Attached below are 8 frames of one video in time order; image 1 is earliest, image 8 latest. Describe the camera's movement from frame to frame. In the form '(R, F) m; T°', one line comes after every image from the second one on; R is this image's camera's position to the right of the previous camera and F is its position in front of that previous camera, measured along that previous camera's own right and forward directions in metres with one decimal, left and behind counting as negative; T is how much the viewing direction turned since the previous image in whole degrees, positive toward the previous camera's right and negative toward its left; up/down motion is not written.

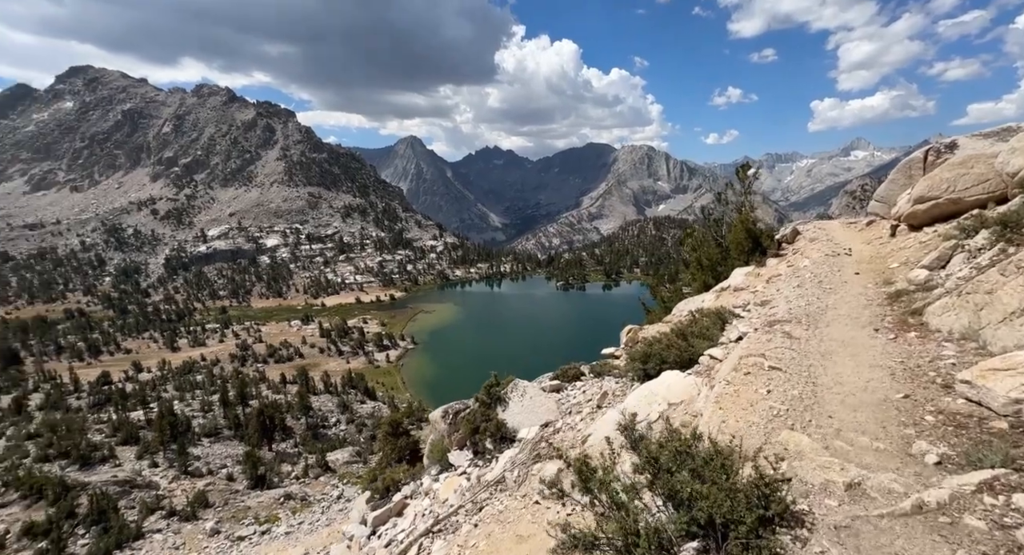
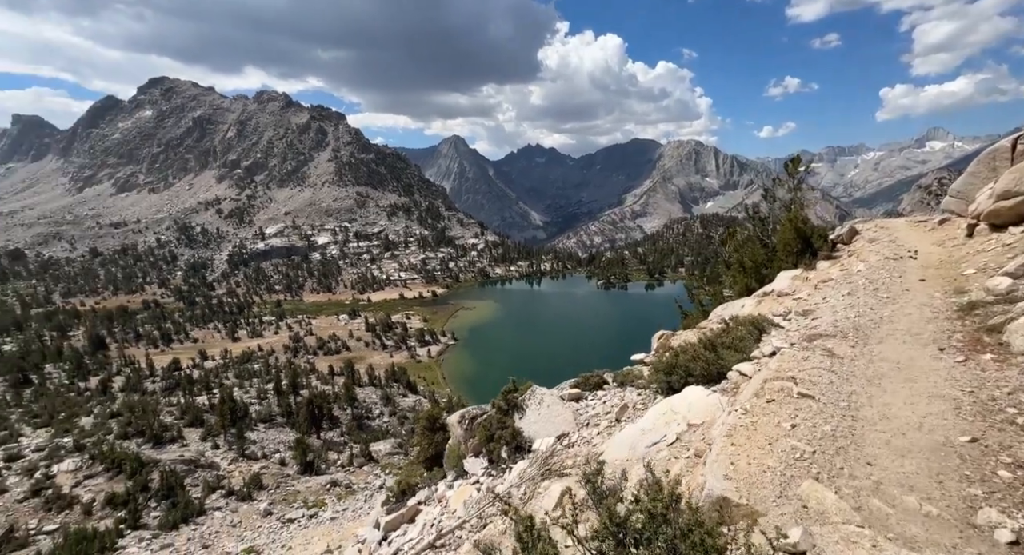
(+1.1, +1.3) m; -5°
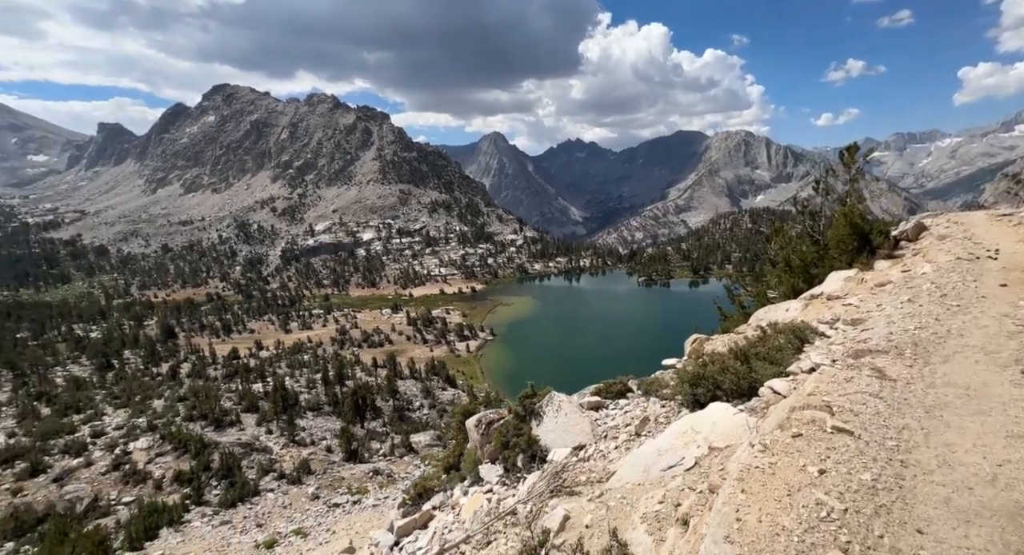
(+1.0, +1.3) m; -5°
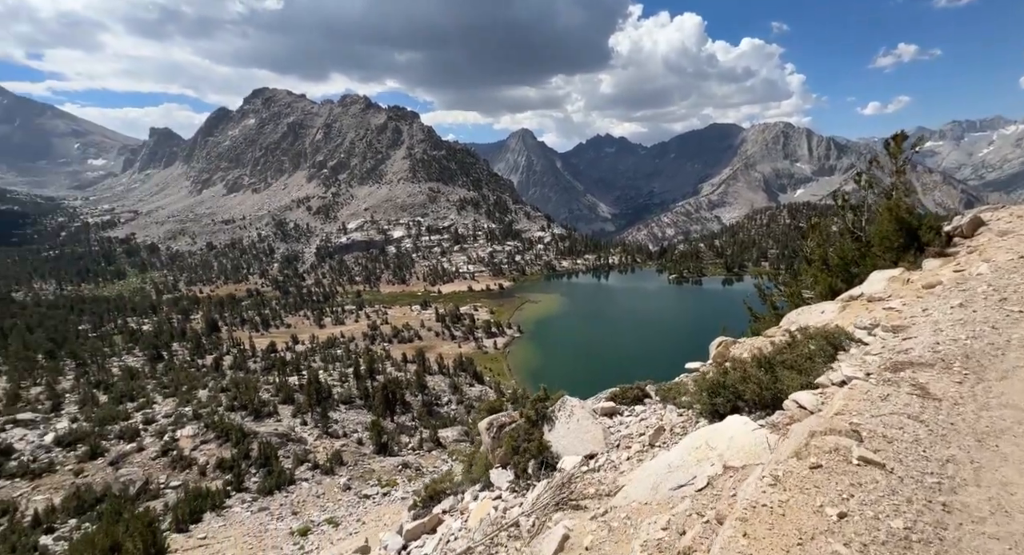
(+0.7, +0.9) m; -3°
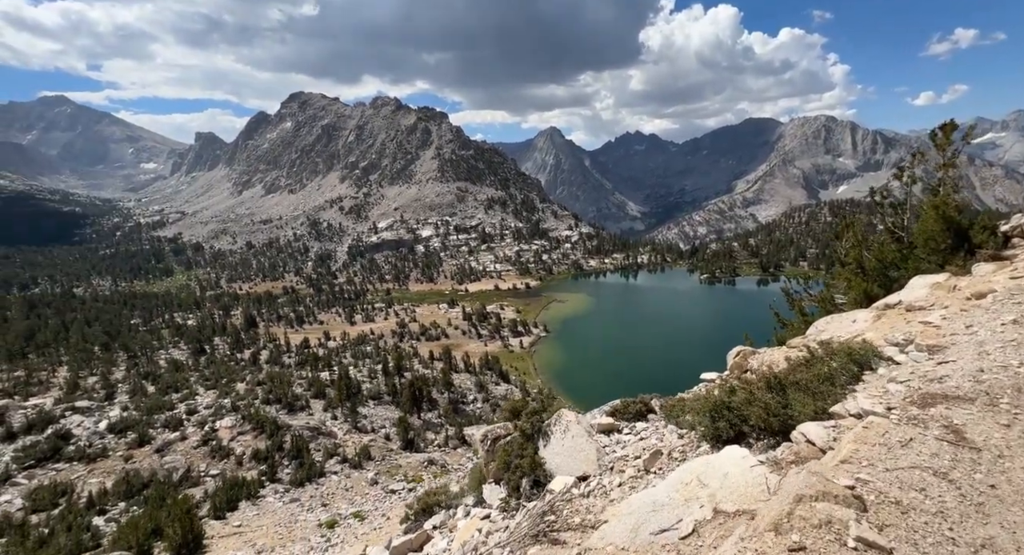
(+1.0, +1.1) m; -3°
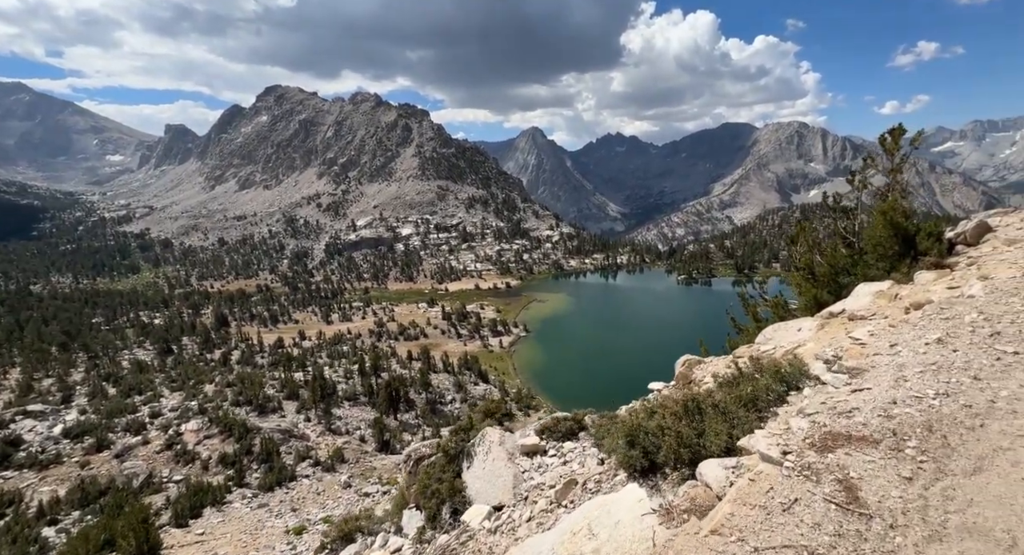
(-0.7, -0.4) m; +2°
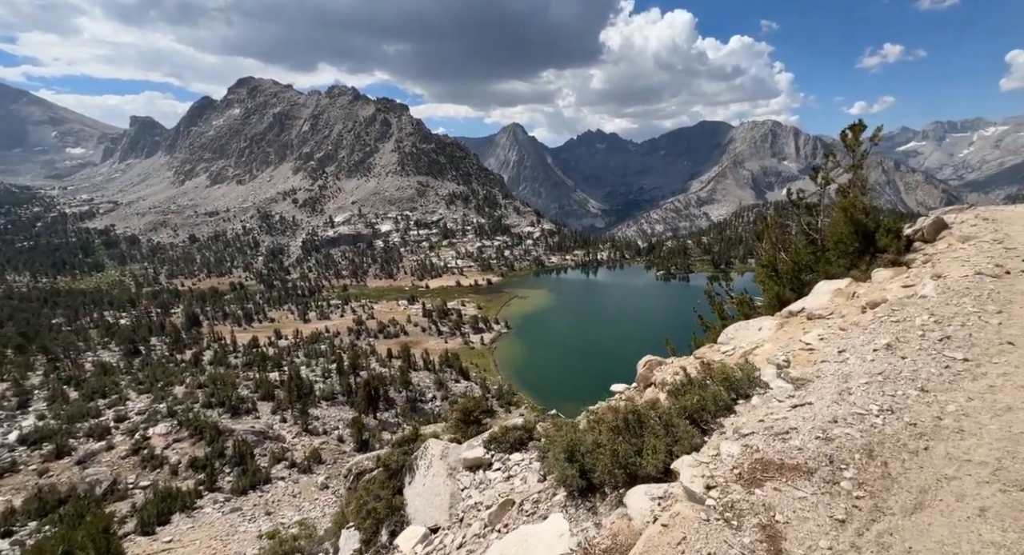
(-0.6, -0.2) m; +2°
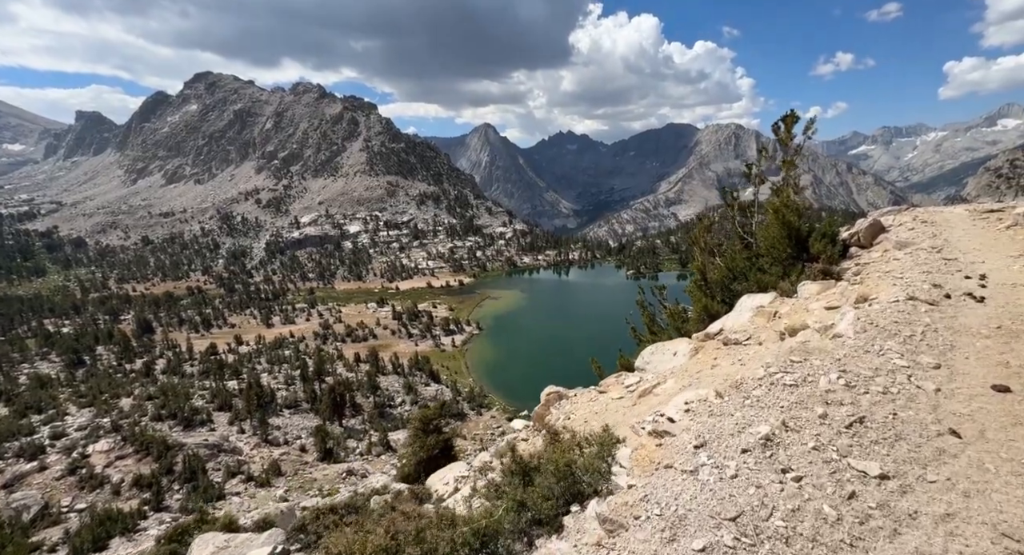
(-0.8, 0.0) m; +3°
